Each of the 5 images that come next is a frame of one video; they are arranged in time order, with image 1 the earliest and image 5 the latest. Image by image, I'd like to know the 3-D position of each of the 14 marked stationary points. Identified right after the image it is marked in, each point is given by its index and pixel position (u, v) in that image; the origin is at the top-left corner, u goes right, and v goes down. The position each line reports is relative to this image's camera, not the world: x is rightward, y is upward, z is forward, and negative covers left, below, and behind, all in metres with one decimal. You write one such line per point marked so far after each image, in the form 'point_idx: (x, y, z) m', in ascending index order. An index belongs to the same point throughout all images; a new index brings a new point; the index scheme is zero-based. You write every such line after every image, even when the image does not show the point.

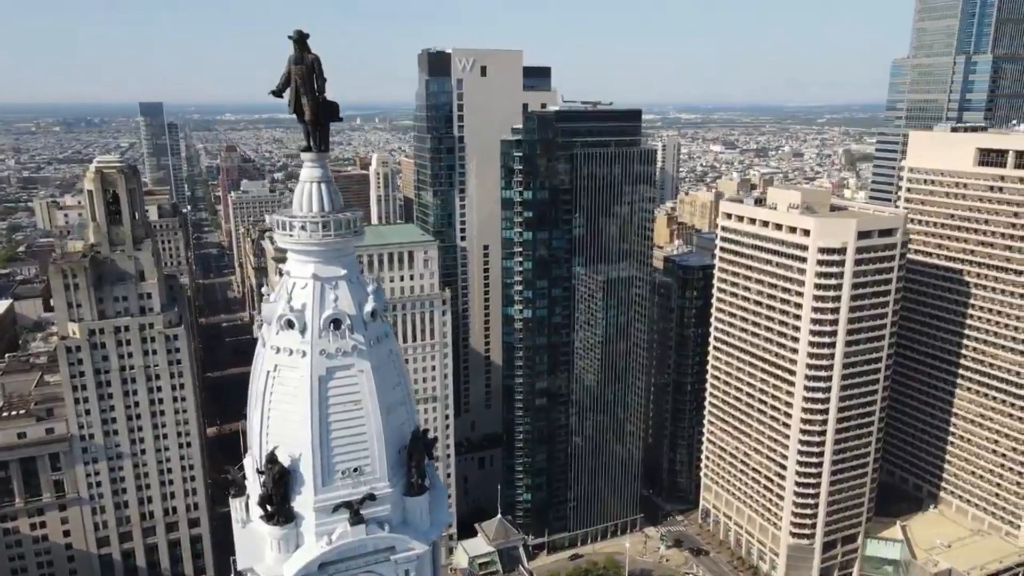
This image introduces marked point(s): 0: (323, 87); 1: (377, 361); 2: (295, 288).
0: (-4.7, +5.0, +18.7) m
1: (-3.5, -1.9, +19.4) m
2: (-5.6, 0.0, +19.0) m
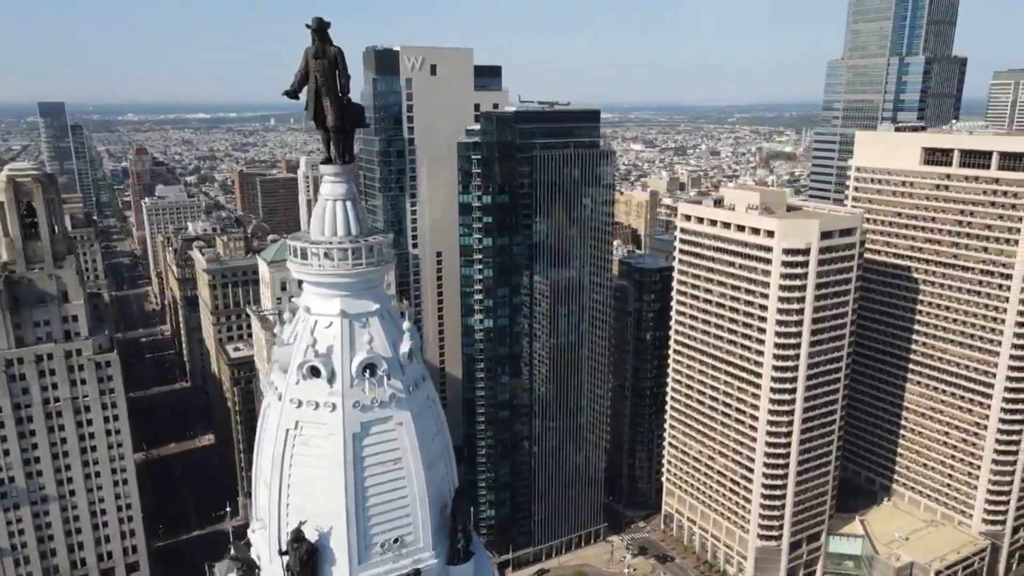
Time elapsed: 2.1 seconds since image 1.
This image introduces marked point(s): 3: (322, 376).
0: (-3.4, +4.2, +15.6) m
1: (-2.1, -2.7, +16.4) m
2: (-4.2, -0.8, +15.8) m
3: (-4.0, -1.8, +15.6) m
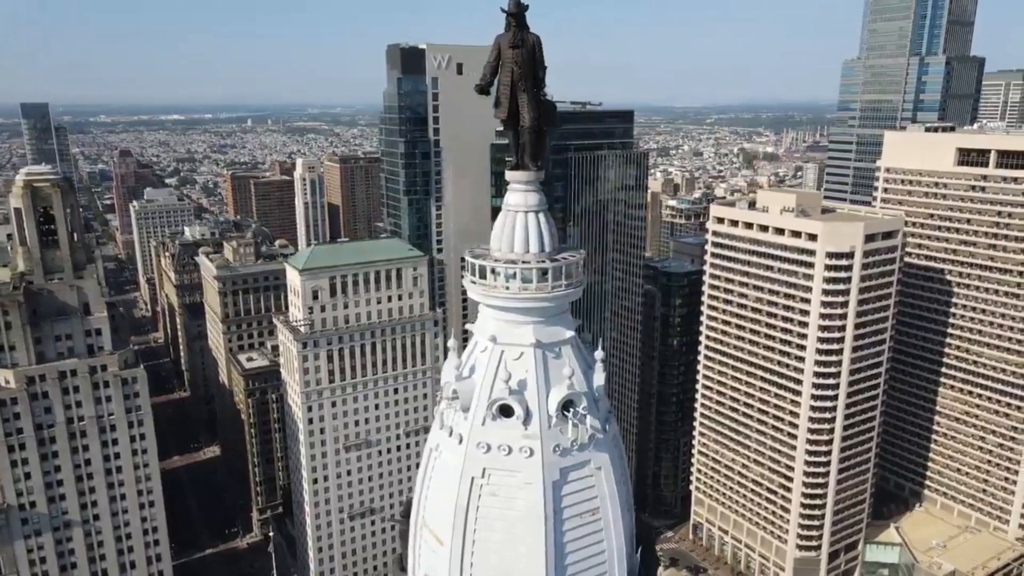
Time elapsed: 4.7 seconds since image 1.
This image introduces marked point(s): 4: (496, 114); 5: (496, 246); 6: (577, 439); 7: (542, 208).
0: (+0.6, +3.7, +13.4) m
1: (+1.9, -3.1, +14.3) m
2: (-0.1, -1.3, +13.6) m
3: (+0.1, -2.3, +13.4) m
4: (-0.3, +3.2, +13.6) m
5: (-0.3, +0.8, +13.7) m
6: (+1.2, -2.7, +13.5) m
7: (+0.5, +1.5, +13.5) m
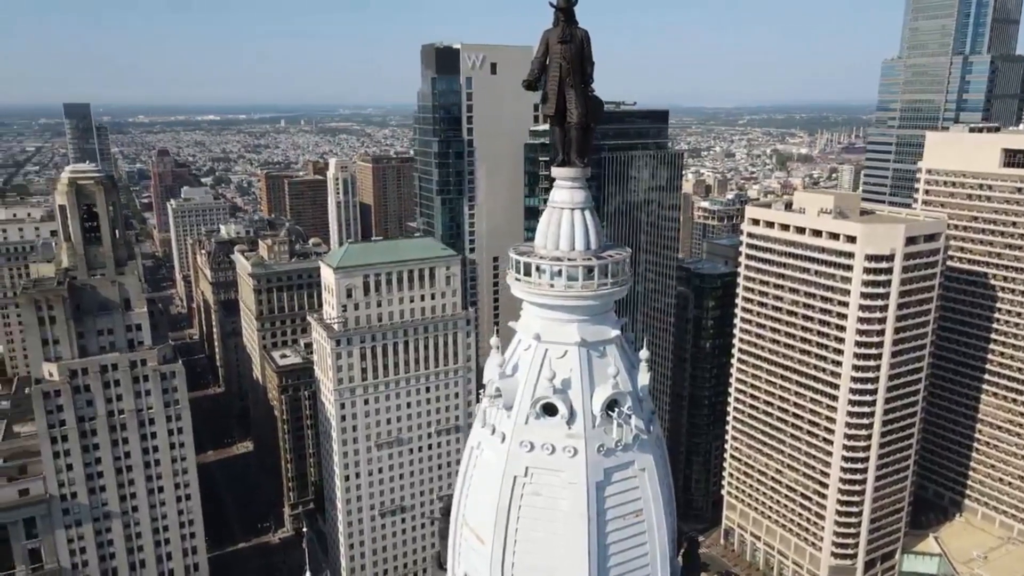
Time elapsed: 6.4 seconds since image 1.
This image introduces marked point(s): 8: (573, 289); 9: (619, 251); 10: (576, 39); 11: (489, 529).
0: (+1.5, +3.8, +13.3) m
1: (+2.7, -3.1, +14.1) m
2: (+0.7, -1.3, +13.5) m
3: (+0.8, -2.3, +13.3) m
4: (+0.6, +3.2, +13.5) m
5: (+0.5, +0.8, +13.6) m
6: (+1.9, -2.7, +13.4) m
7: (+1.4, +1.5, +13.4) m
8: (+1.1, 0.0, +13.1) m
9: (+2.0, +0.7, +13.7) m
10: (+1.1, +4.4, +13.1) m
11: (-0.4, -4.4, +13.8) m
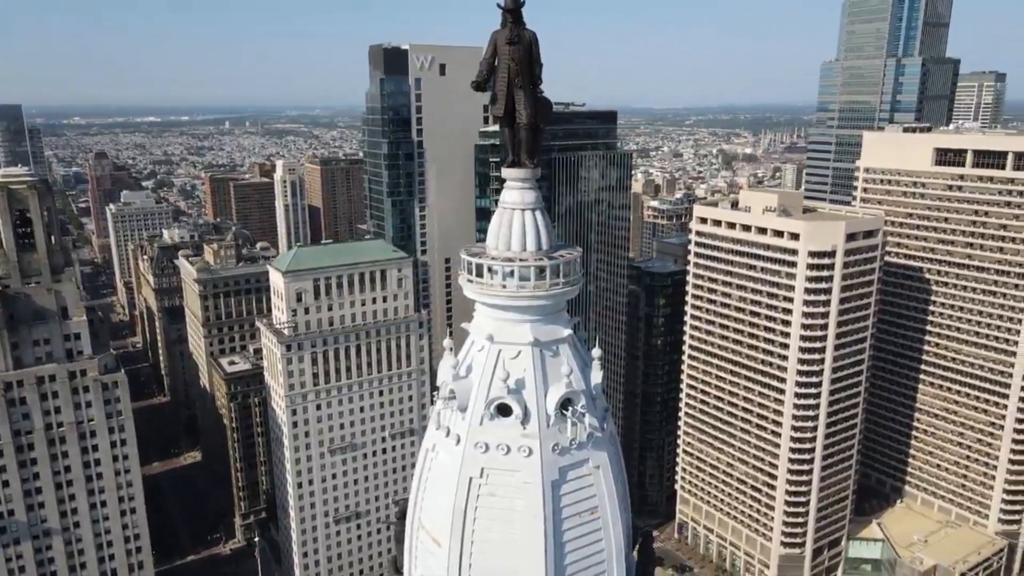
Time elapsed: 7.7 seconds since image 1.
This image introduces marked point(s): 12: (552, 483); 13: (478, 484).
0: (+0.5, +3.8, +13.4) m
1: (+1.9, -3.1, +14.2) m
2: (-0.2, -1.3, +13.5) m
3: (0.0, -2.3, +13.3) m
4: (-0.4, +3.2, +13.5) m
5: (-0.4, +0.8, +13.6) m
6: (+1.1, -2.7, +13.5) m
7: (+0.5, +1.5, +13.4) m
8: (+0.3, 0.0, +13.1) m
9: (+1.1, +0.7, +13.8) m
10: (+0.2, +4.4, +13.1) m
11: (-1.2, -4.5, +13.7) m
12: (+0.7, -3.5, +13.3) m
13: (-0.6, -3.5, +13.5) m
